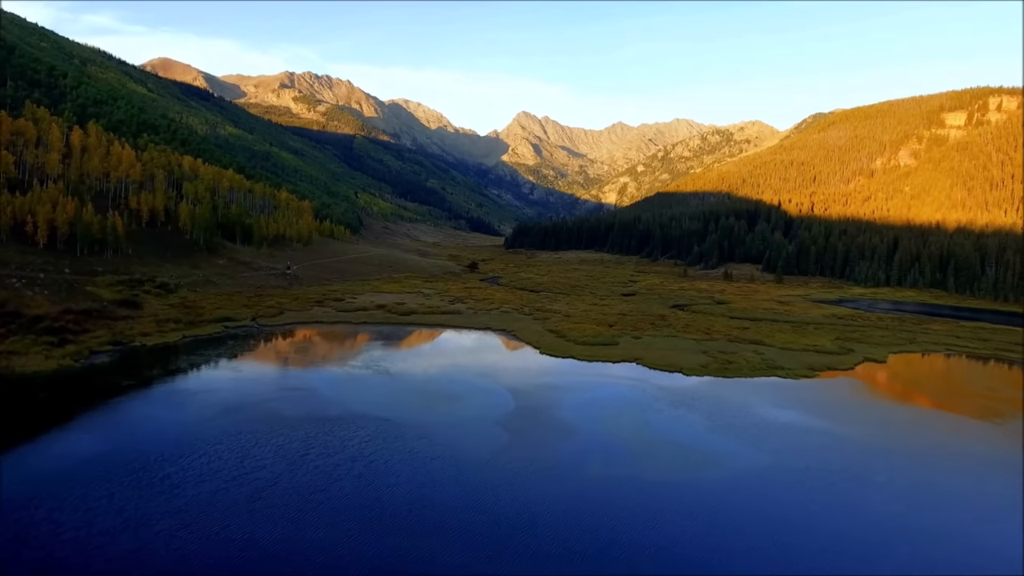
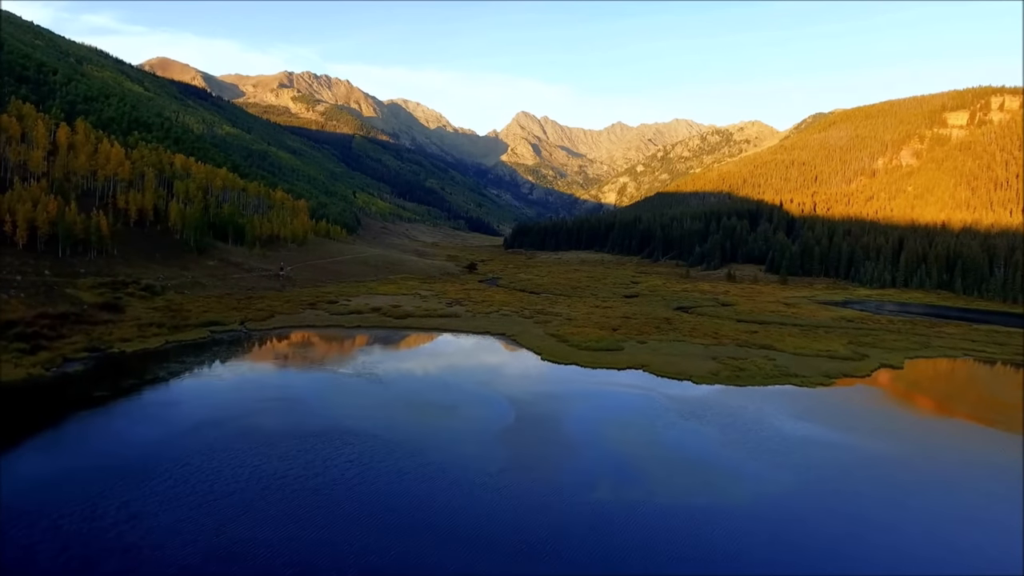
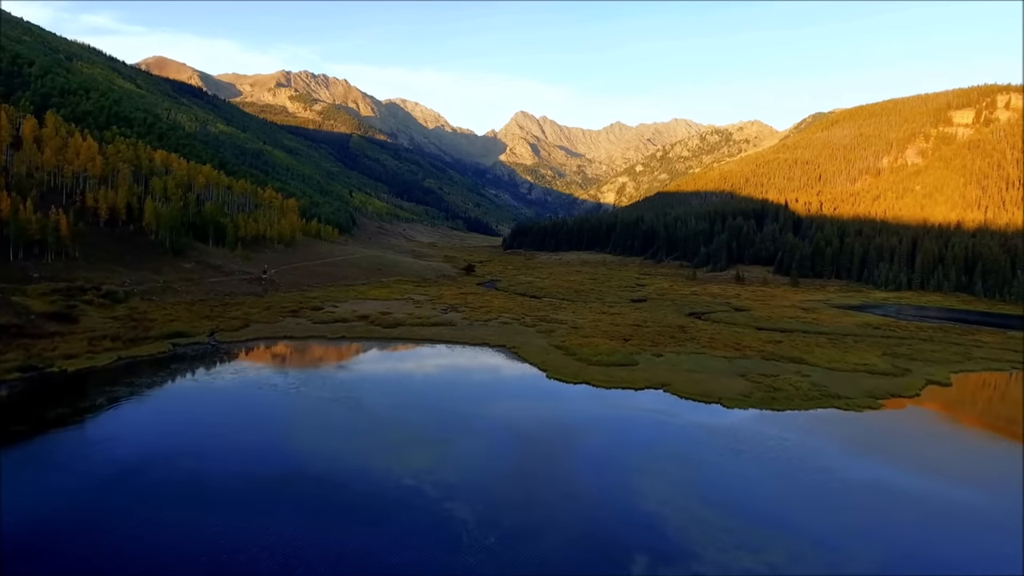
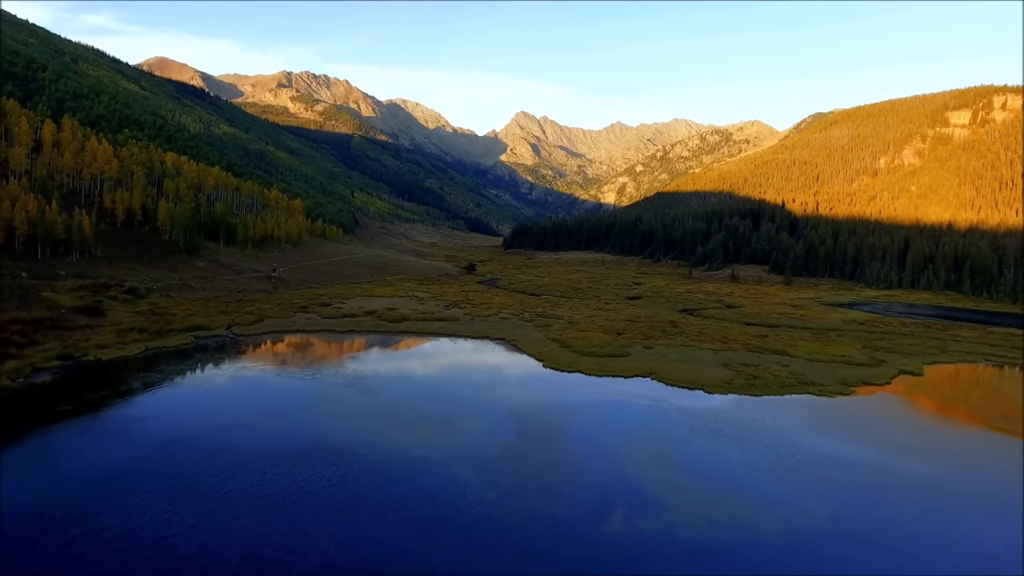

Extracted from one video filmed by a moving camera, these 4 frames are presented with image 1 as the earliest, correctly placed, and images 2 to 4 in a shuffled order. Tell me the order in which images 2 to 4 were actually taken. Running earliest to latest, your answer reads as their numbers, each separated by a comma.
2, 4, 3
